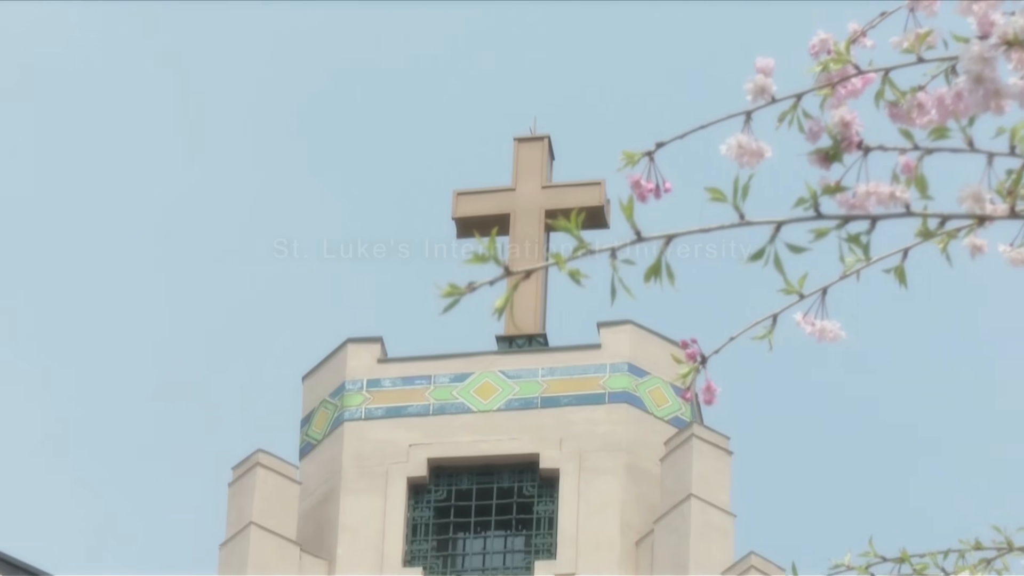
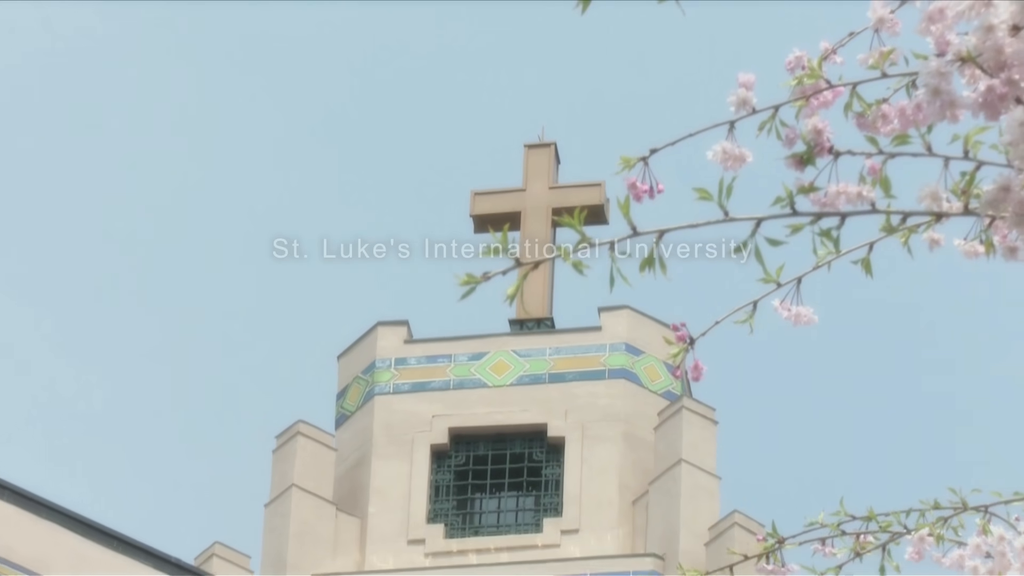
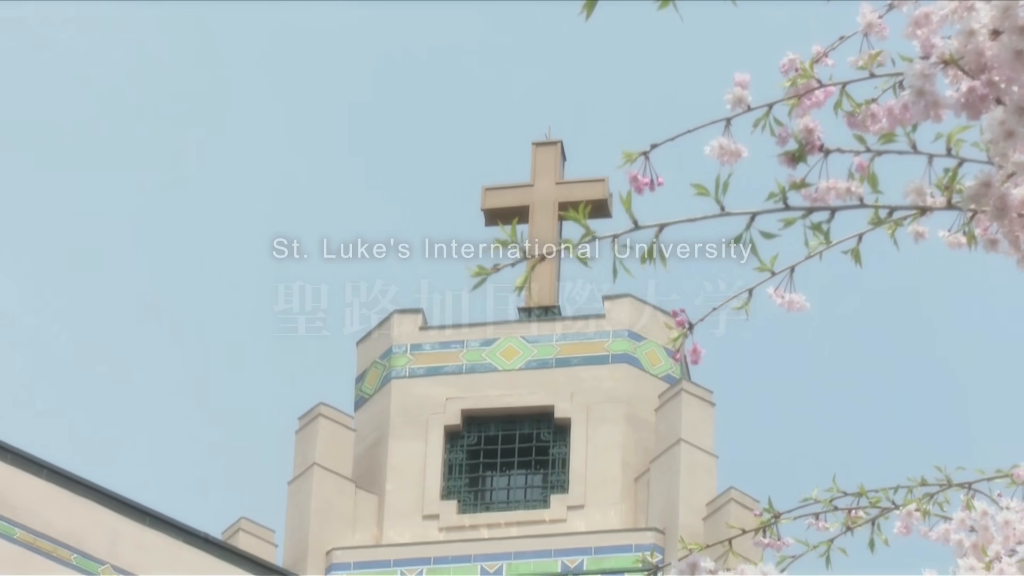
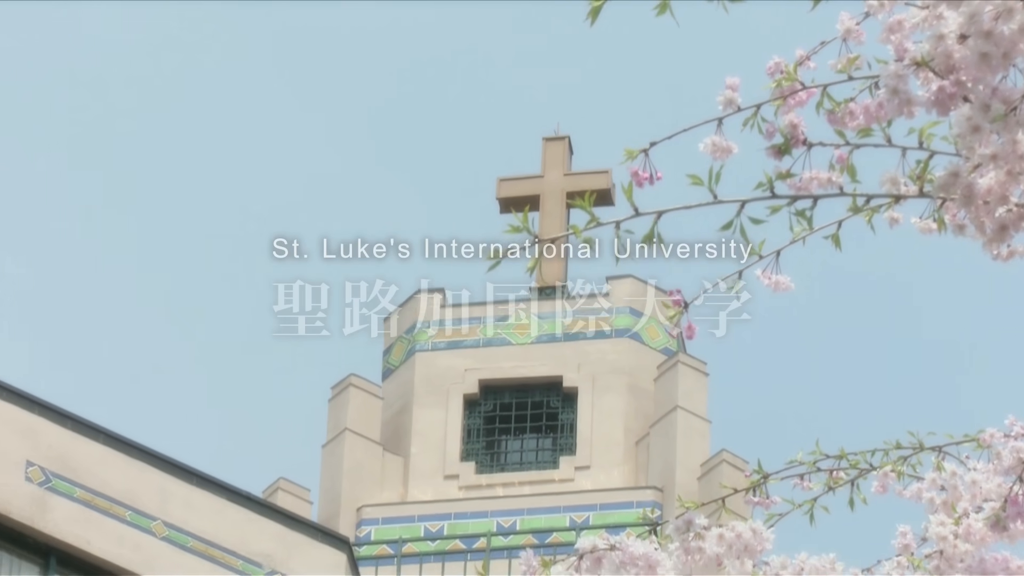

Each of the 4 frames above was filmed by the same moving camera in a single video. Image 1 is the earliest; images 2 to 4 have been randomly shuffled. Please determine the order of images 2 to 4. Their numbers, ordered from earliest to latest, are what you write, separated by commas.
2, 3, 4
